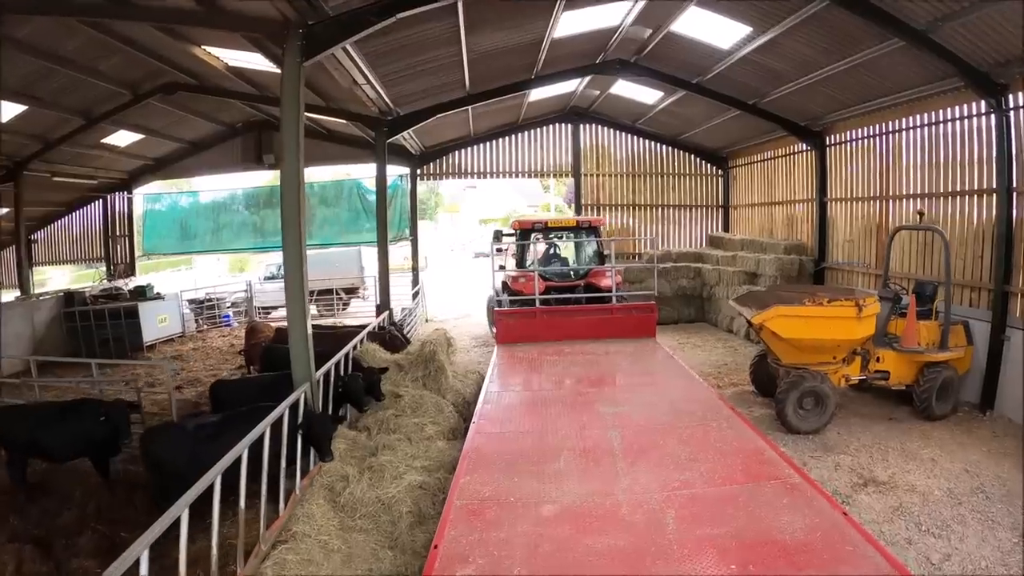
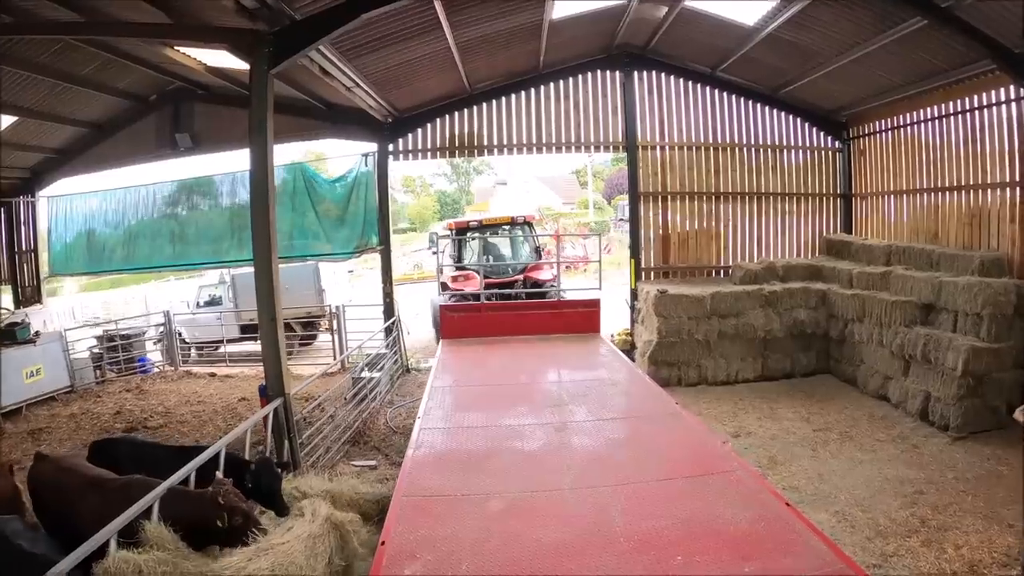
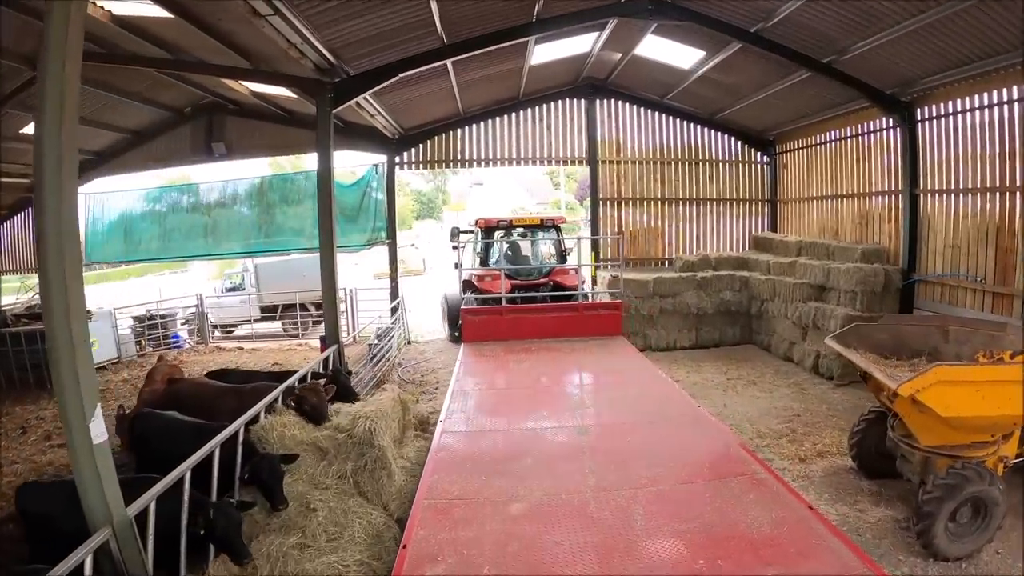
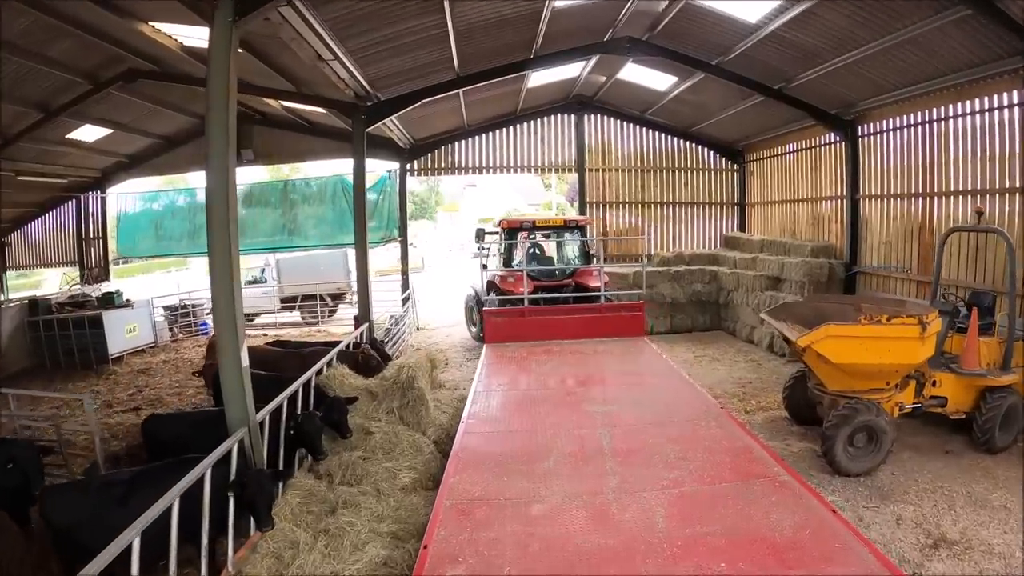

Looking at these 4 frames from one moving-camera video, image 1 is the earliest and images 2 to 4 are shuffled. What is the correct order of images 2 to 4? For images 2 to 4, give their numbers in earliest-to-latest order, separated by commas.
4, 3, 2
